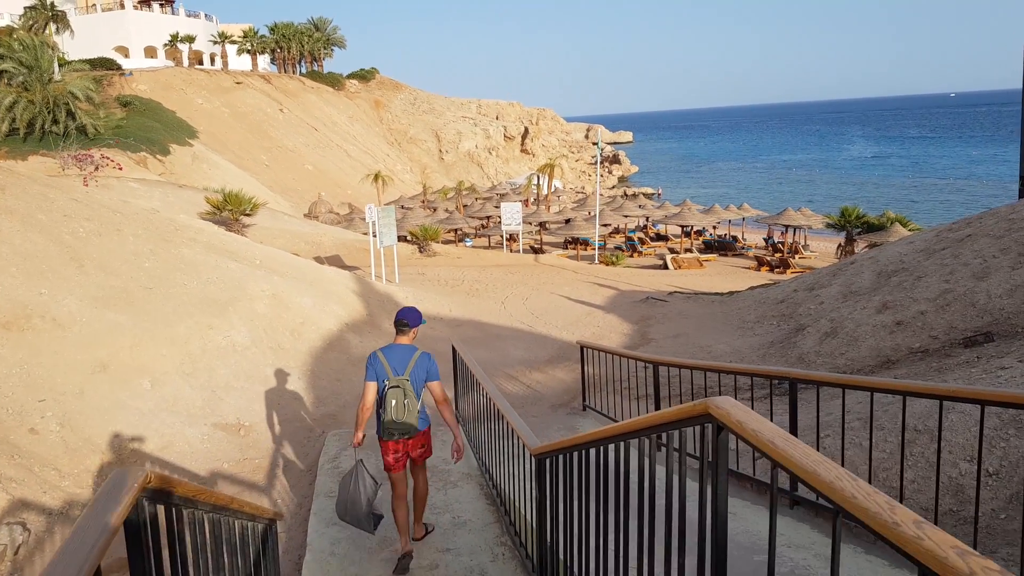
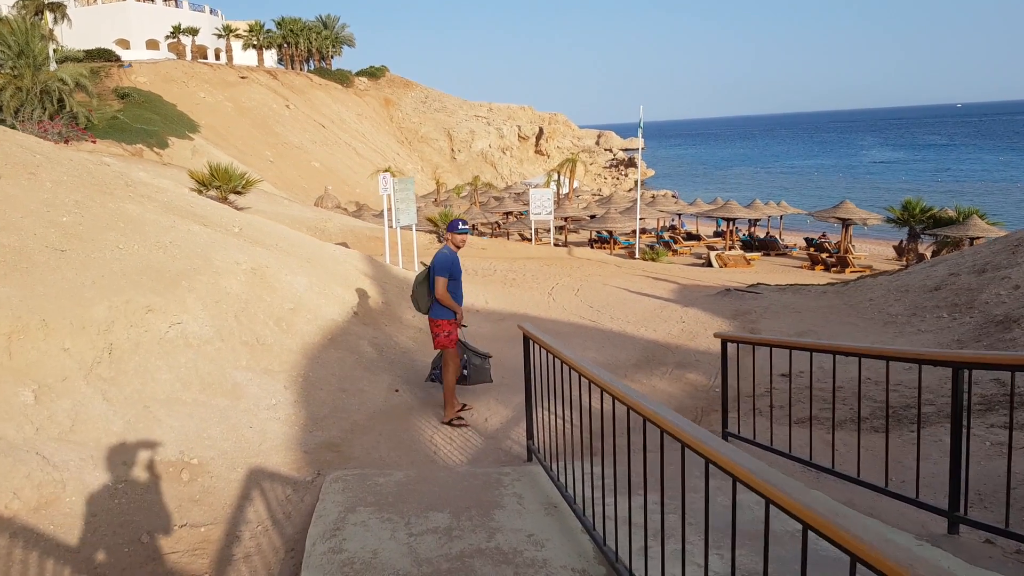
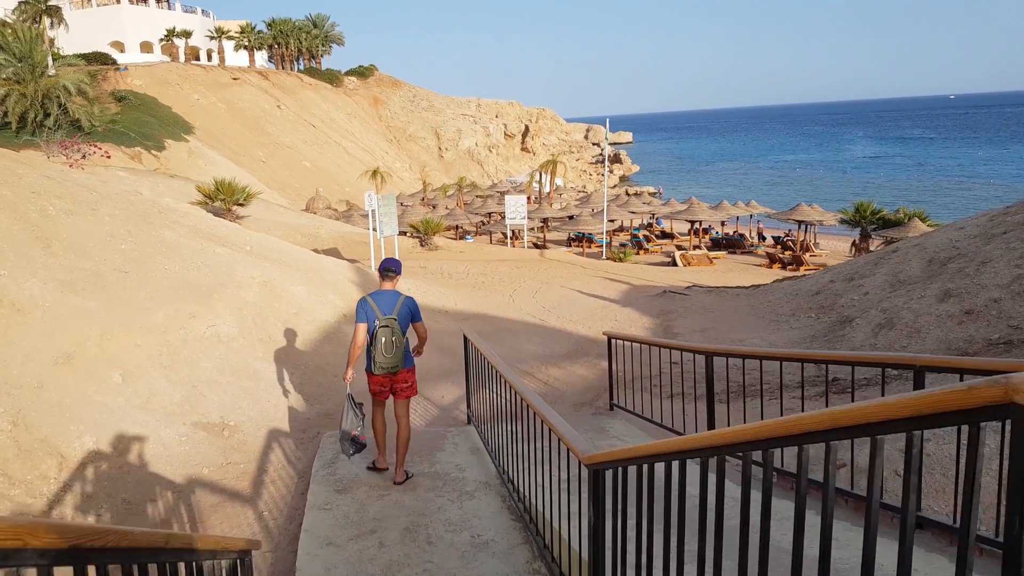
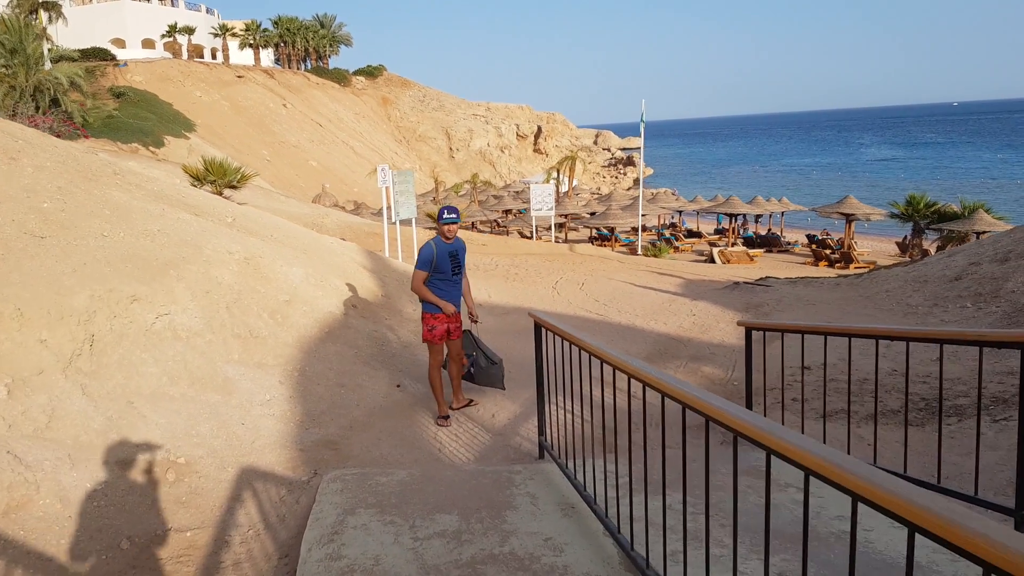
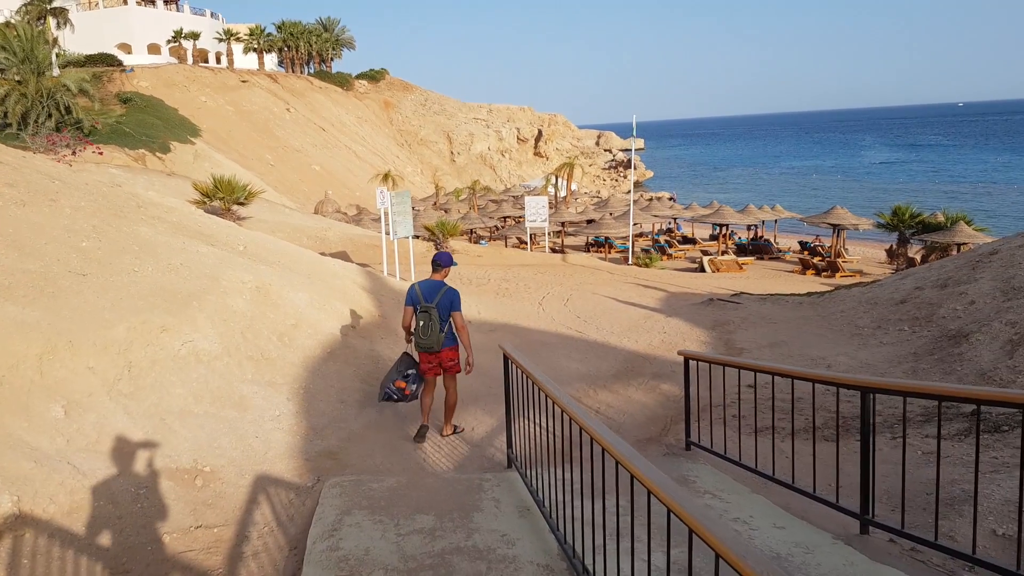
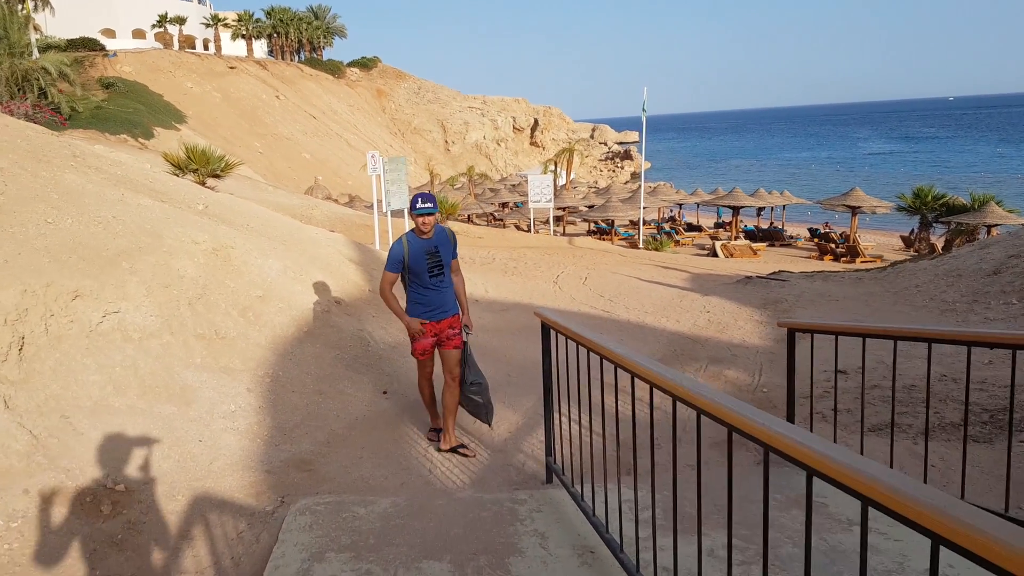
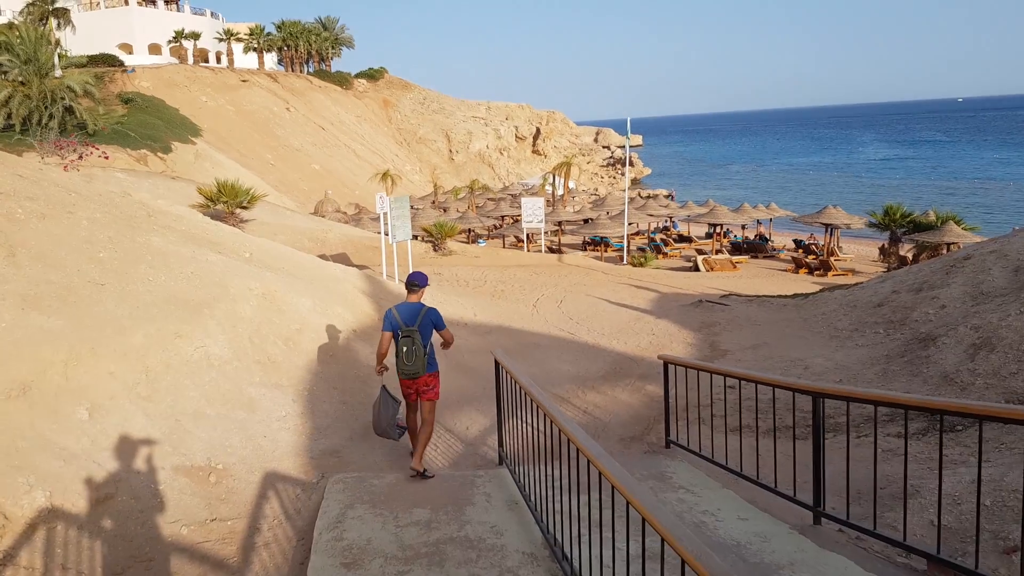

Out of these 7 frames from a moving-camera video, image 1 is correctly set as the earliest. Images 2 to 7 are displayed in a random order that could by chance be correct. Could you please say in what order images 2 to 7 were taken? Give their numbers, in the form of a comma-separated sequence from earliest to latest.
3, 7, 5, 2, 4, 6
